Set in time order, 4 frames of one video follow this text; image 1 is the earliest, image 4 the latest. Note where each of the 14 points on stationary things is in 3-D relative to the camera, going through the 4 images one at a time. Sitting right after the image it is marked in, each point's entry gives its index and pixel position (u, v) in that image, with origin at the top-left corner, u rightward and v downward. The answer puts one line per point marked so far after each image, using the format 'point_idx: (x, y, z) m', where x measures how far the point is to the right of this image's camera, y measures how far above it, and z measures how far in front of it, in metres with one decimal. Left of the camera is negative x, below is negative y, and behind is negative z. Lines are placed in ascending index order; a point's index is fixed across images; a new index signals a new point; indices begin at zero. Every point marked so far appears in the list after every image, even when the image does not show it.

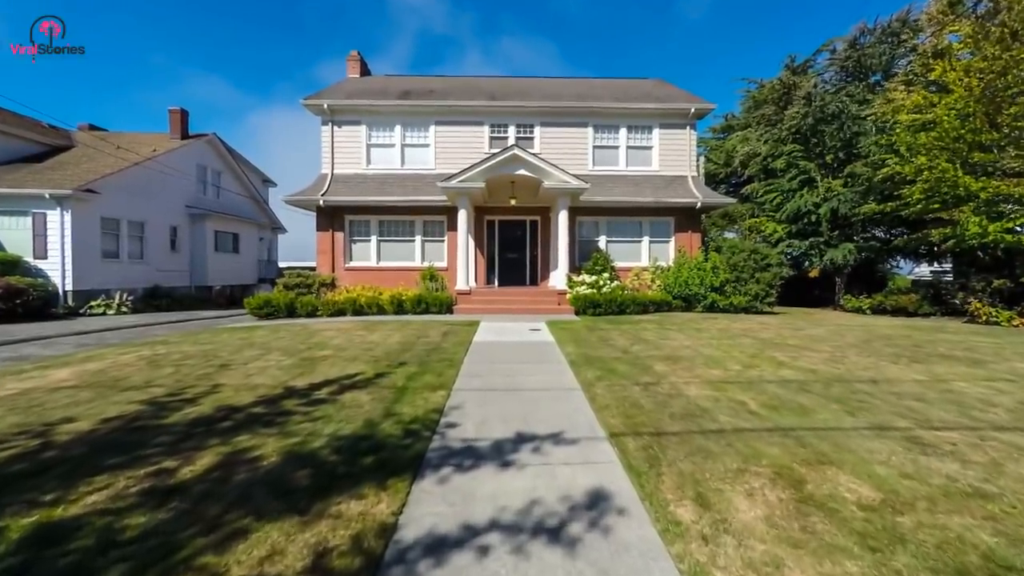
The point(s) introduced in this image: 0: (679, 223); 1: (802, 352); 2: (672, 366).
0: (+6.8, +2.7, +18.1) m
1: (+5.1, -1.1, +7.7) m
2: (+2.5, -1.2, +6.9) m
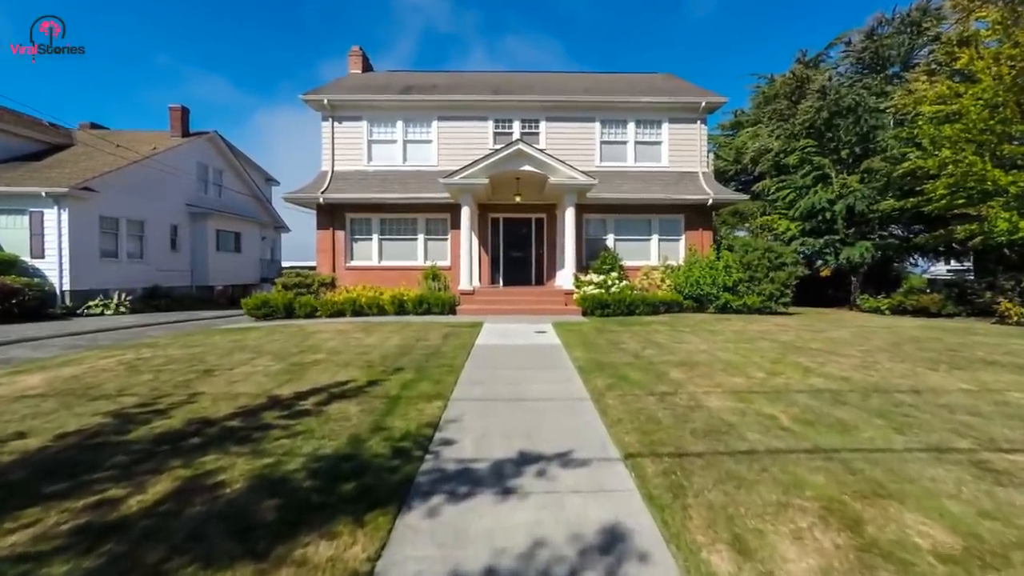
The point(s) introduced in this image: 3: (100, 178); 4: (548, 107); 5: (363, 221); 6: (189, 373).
0: (+7.0, +2.7, +17.5) m
1: (+5.1, -1.1, +7.1) m
2: (+2.5, -1.2, +6.3) m
3: (-16.8, +4.5, +18.0) m
4: (+1.4, +7.3, +17.9) m
5: (-5.8, +2.6, +17.3) m
6: (-4.6, -1.2, +6.3) m
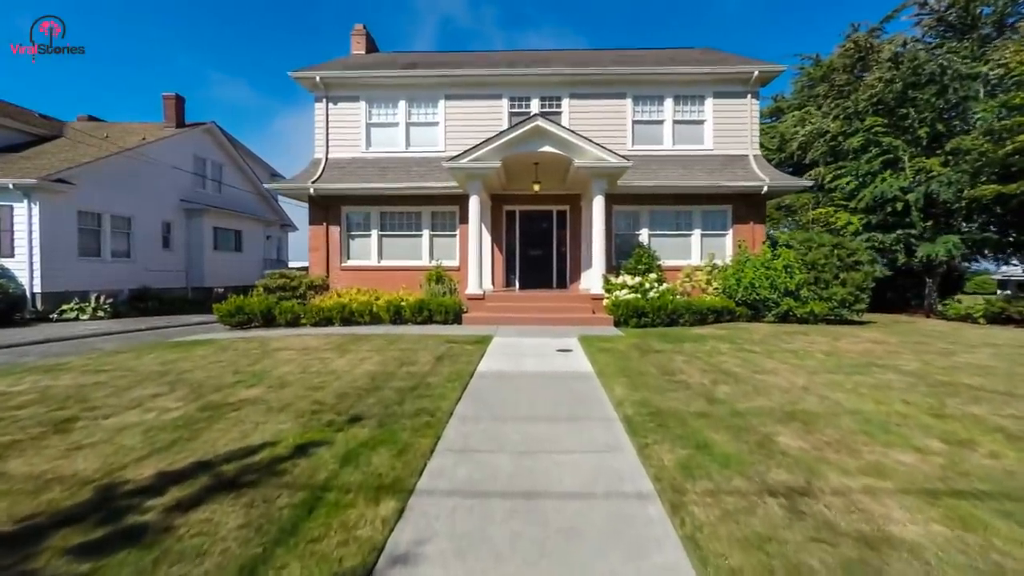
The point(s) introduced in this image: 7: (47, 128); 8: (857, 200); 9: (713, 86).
0: (+7.6, +2.5, +14.8) m
1: (+5.2, -1.2, +4.6) m
2: (+2.6, -1.3, +3.9) m
3: (-16.1, +4.4, +16.4) m
4: (+2.1, +7.2, +15.5) m
5: (-5.2, +2.5, +15.2) m
6: (-4.5, -1.3, +4.2) m
7: (-20.7, +7.1, +19.7) m
8: (+13.5, +3.4, +17.2) m
9: (+7.0, +7.0, +15.4) m
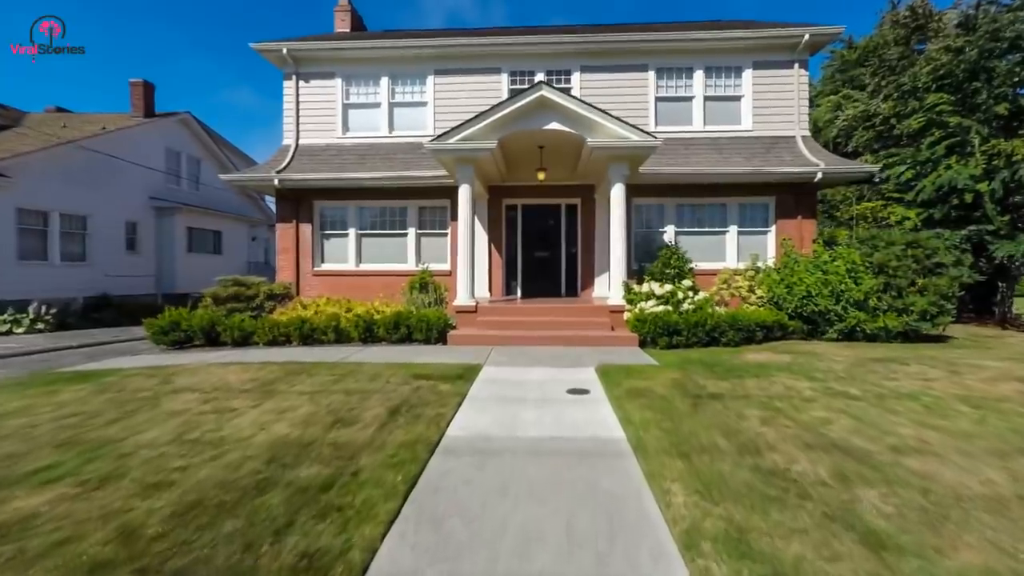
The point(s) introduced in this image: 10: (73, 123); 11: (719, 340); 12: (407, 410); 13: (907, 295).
0: (+7.6, +2.3, +12.3) m
1: (+5.1, -1.4, +2.1) m
2: (+2.4, -1.5, +1.5) m
3: (-16.1, +4.1, +14.4) m
4: (+2.1, +7.0, +13.1) m
5: (-5.2, +2.3, +12.9) m
6: (-4.7, -1.5, +1.9) m
7: (-20.6, +6.8, +17.7) m
8: (+13.6, +3.2, +14.6) m
9: (+7.0, +6.8, +12.9) m
10: (-18.7, +7.0, +18.8) m
11: (+4.5, -1.1, +9.5) m
12: (-1.2, -1.4, +5.1) m
13: (+9.3, -0.2, +10.3) m
